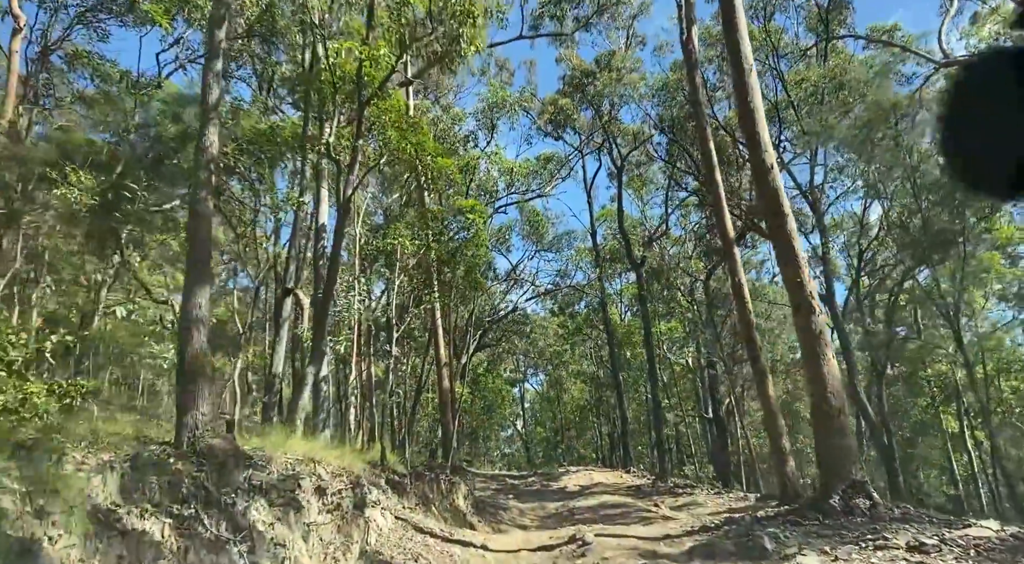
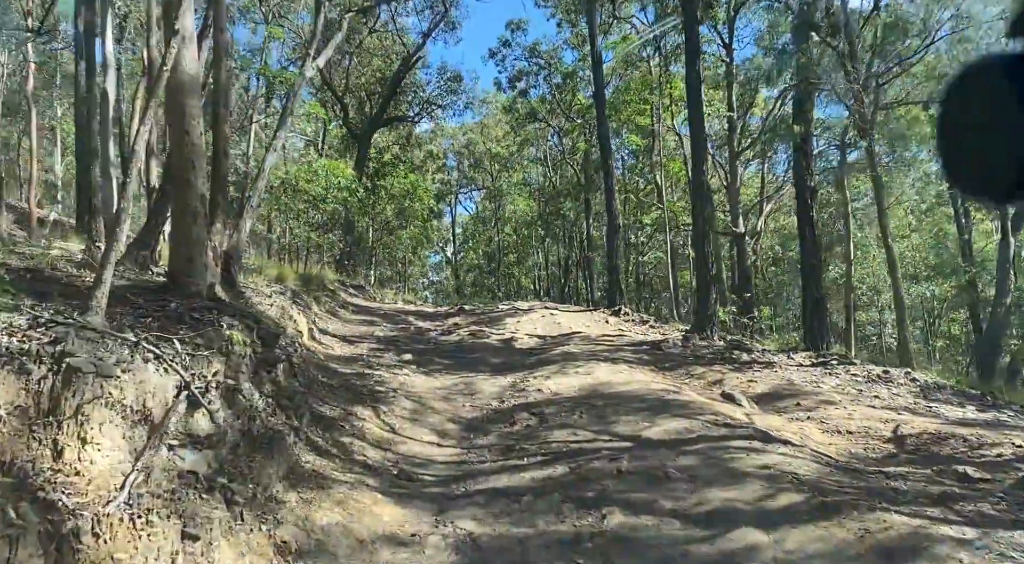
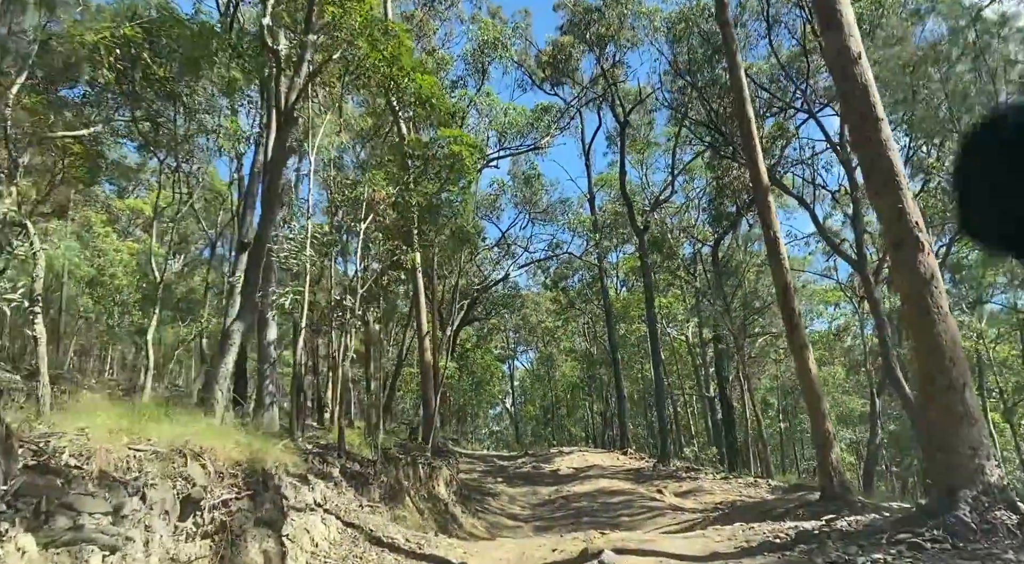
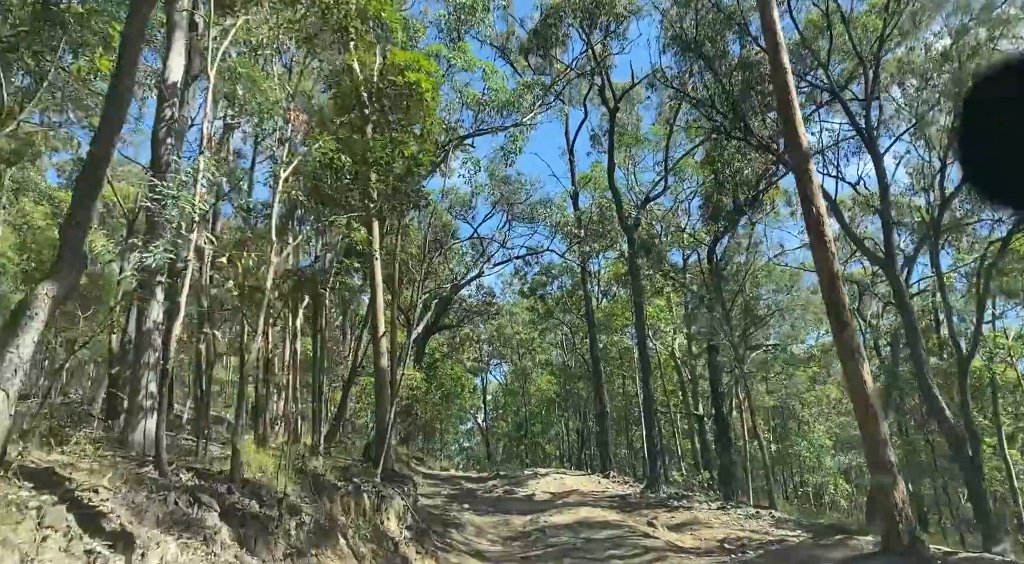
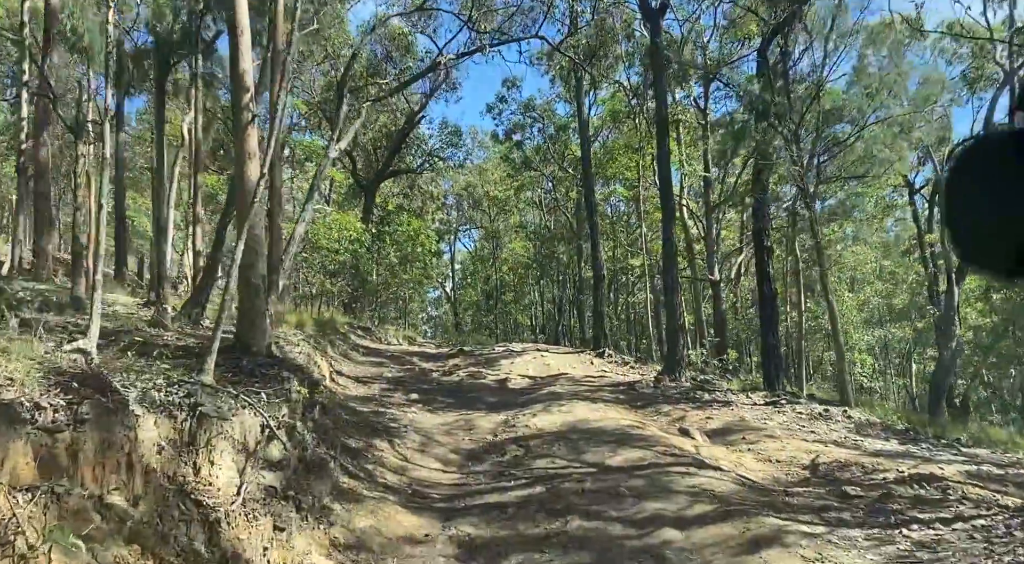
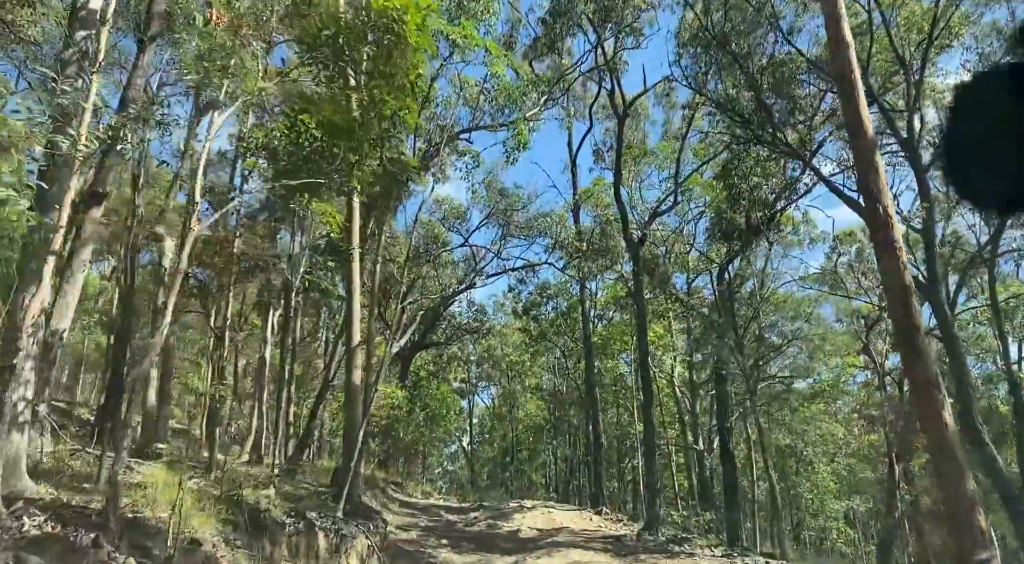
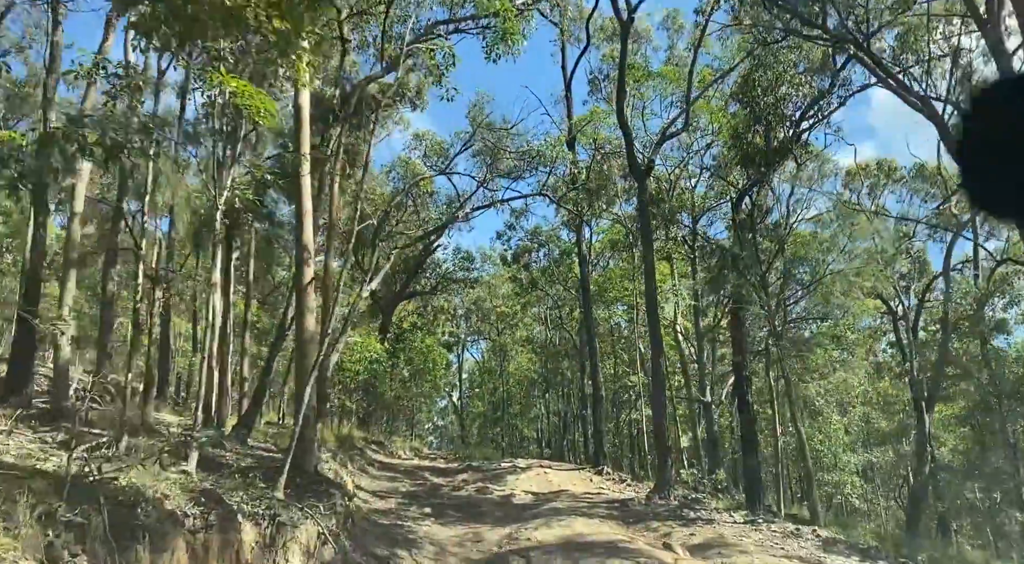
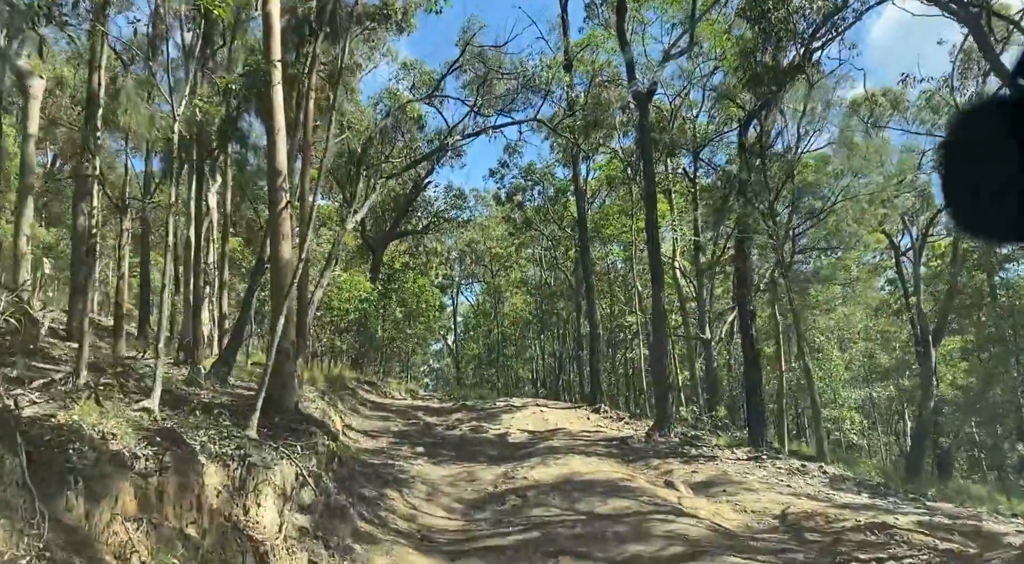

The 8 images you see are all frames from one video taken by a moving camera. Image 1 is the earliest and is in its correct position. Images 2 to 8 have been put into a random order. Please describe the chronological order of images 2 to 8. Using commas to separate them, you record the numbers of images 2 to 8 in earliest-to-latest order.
3, 4, 6, 7, 8, 5, 2
